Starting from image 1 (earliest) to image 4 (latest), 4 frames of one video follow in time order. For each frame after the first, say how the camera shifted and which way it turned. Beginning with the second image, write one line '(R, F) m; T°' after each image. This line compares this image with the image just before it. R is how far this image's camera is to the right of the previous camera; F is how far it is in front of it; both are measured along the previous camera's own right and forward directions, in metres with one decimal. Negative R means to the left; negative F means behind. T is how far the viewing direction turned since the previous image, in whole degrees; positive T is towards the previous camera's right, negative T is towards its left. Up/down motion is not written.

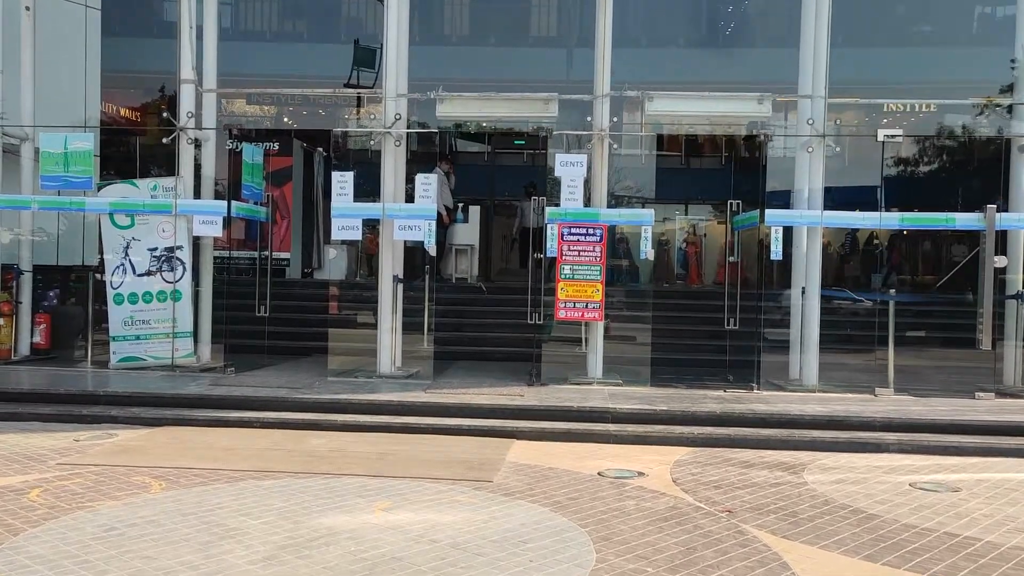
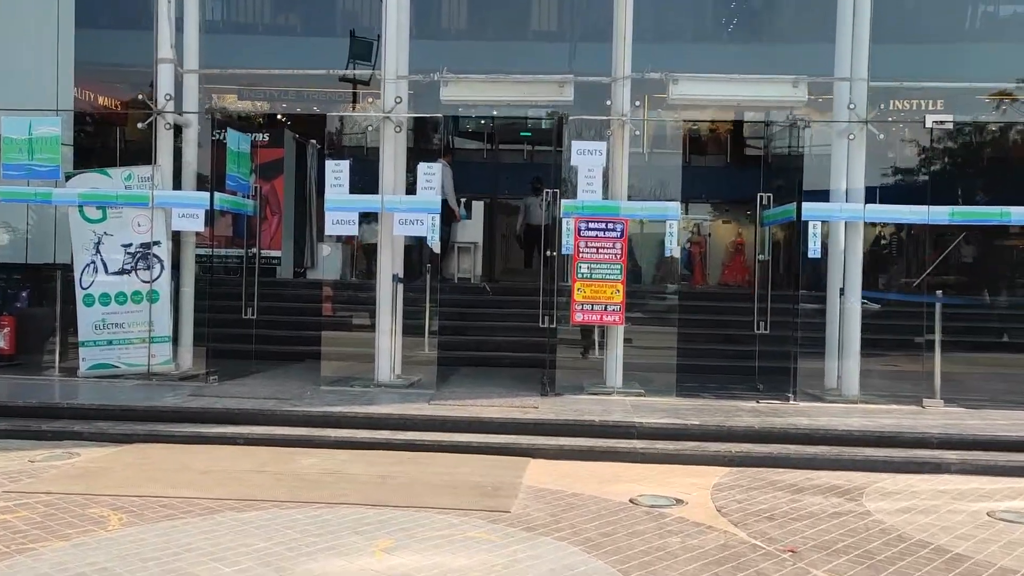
(-0.1, +0.7) m; 0°
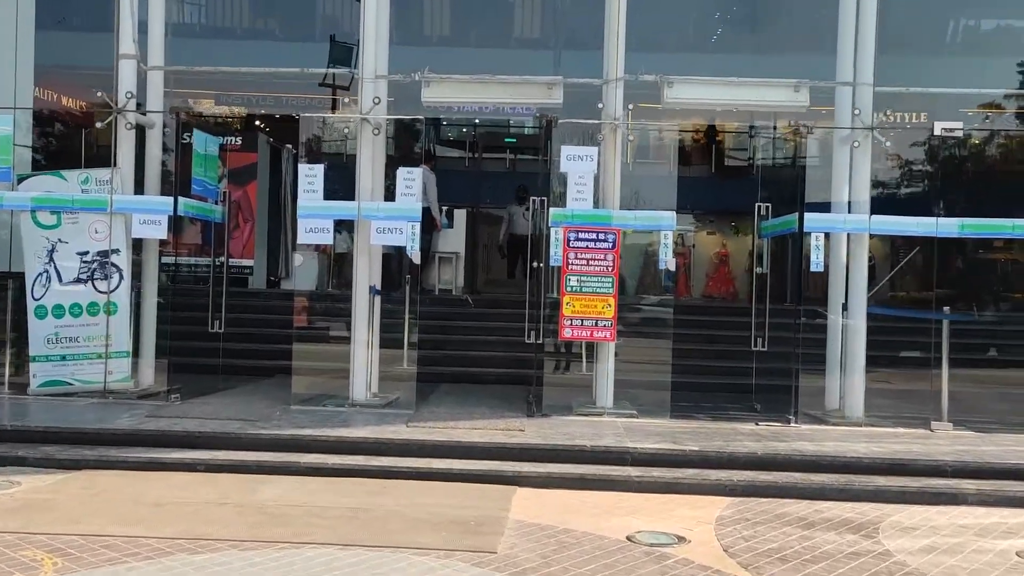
(0.0, +0.4) m; +1°
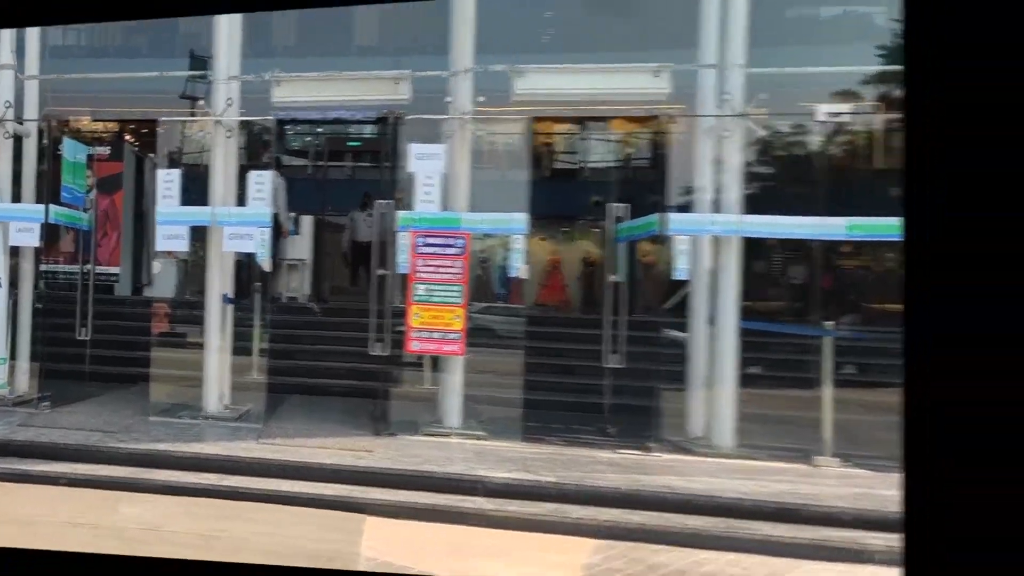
(+1.2, +0.6) m; 0°
